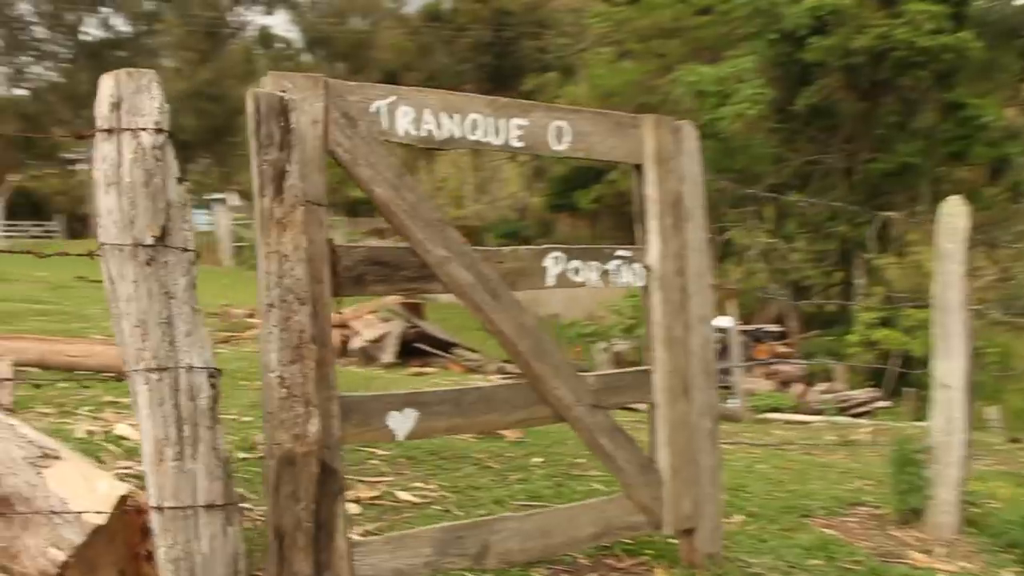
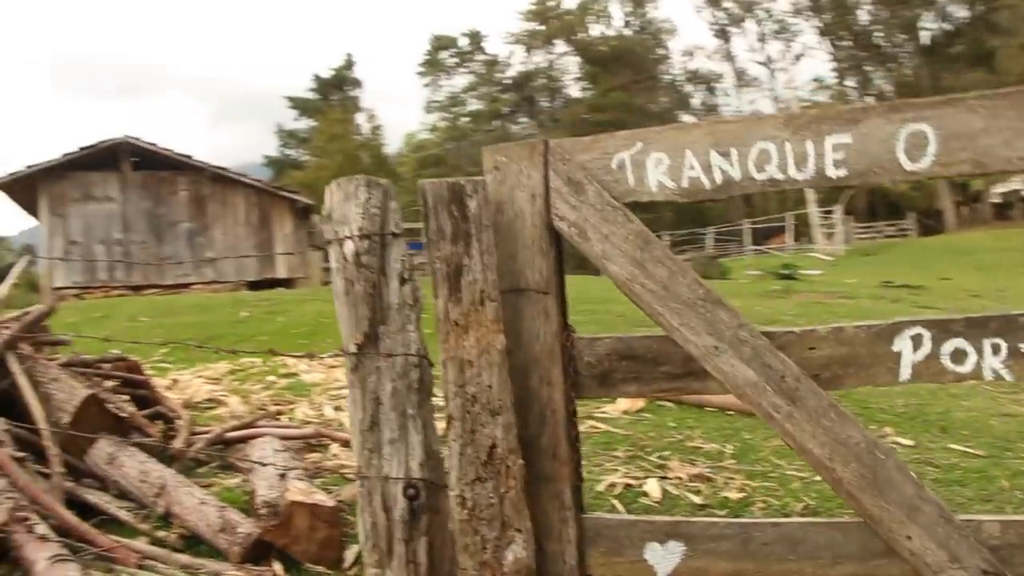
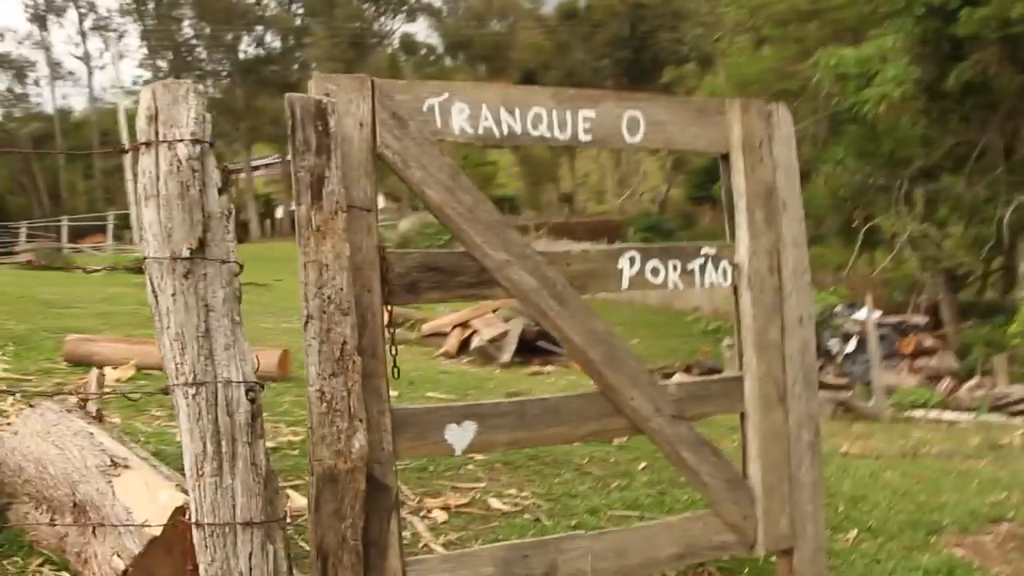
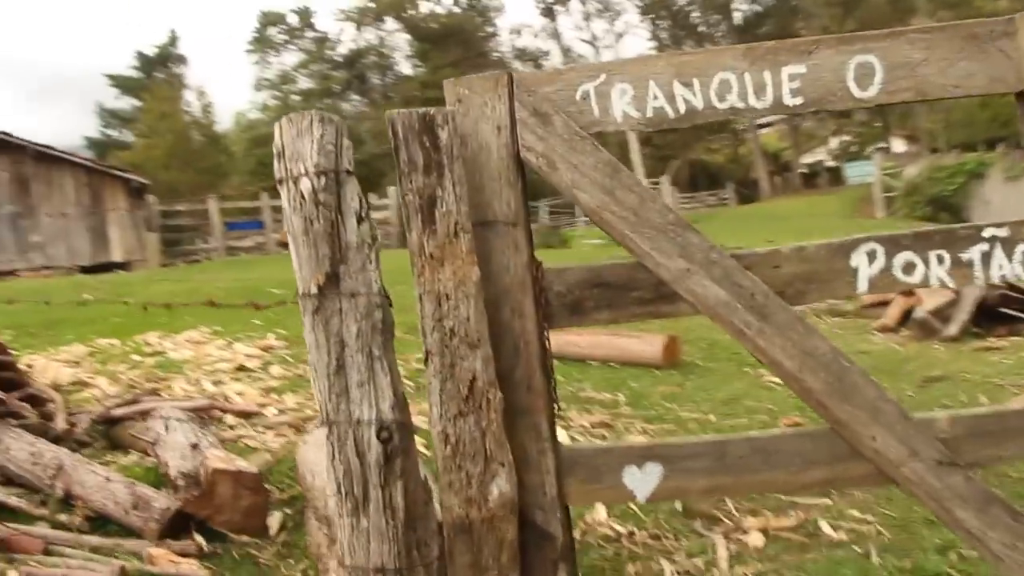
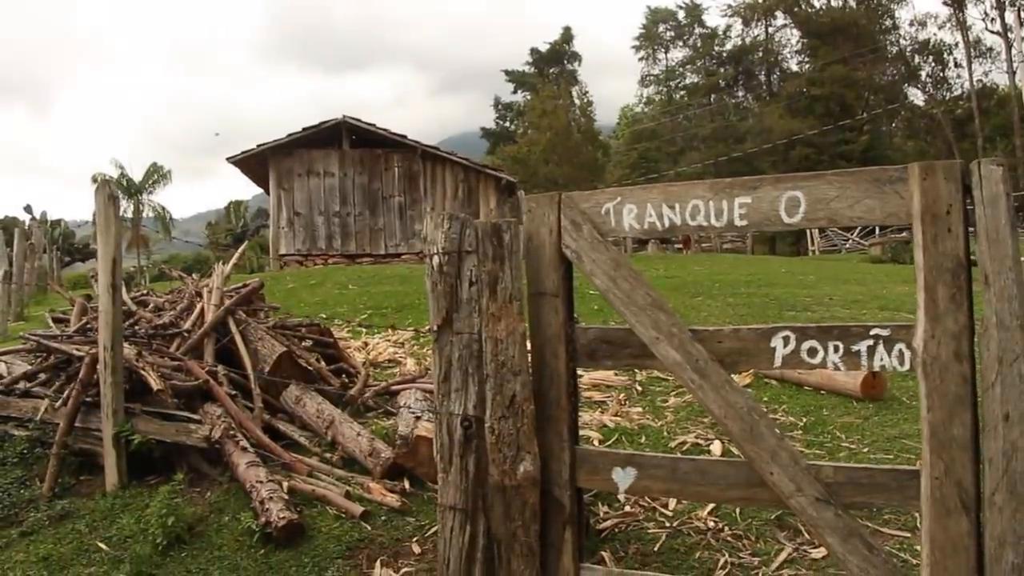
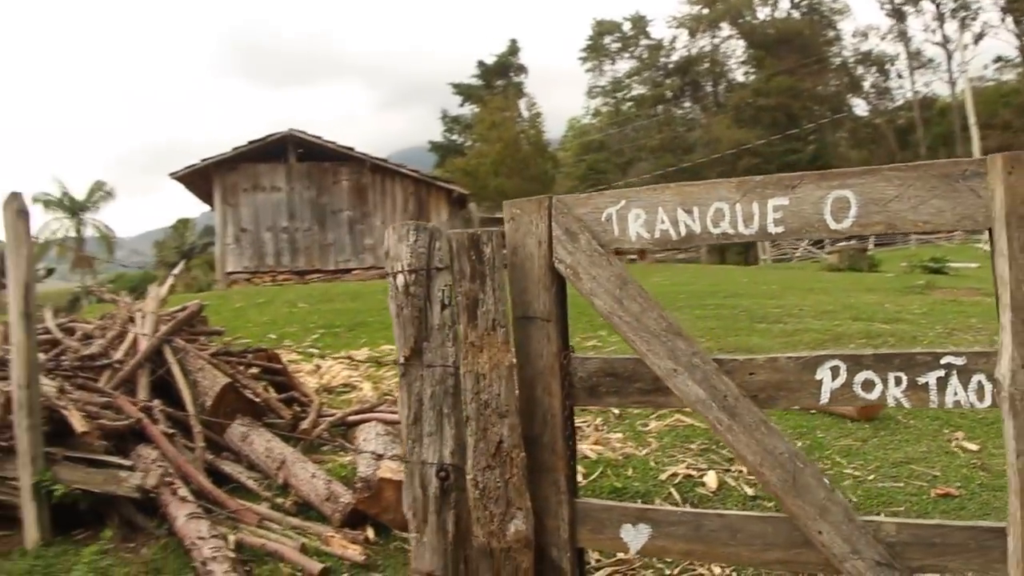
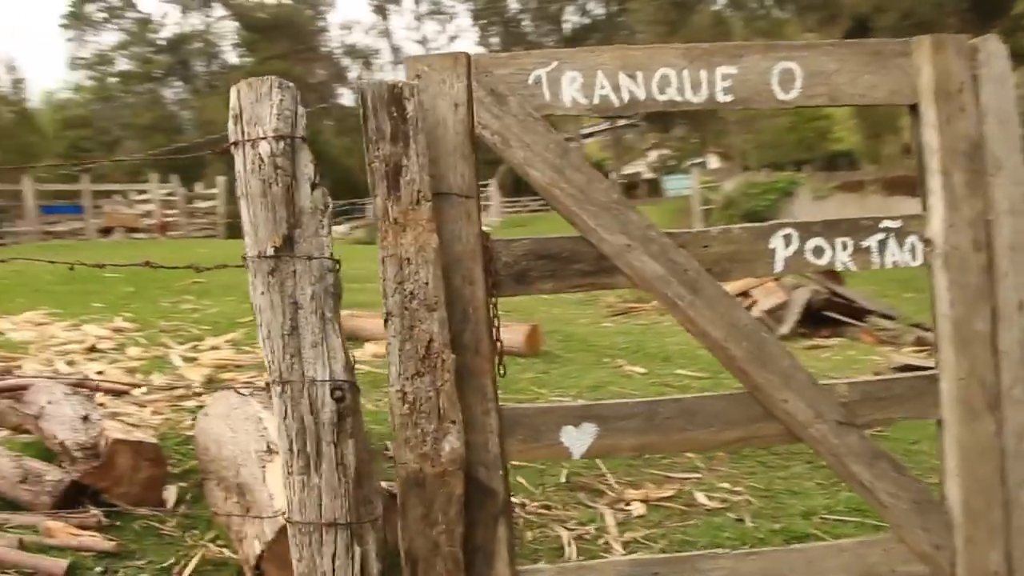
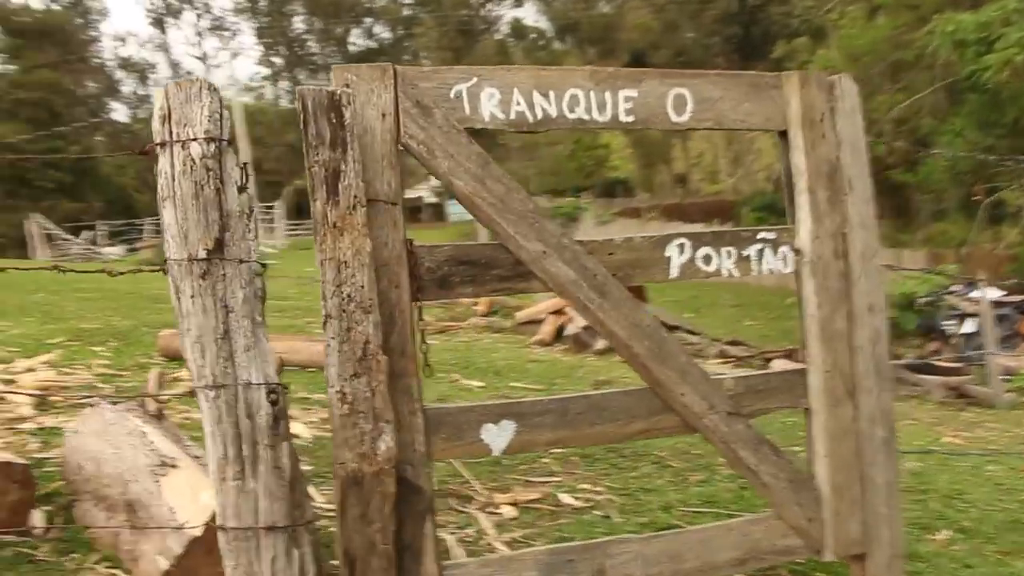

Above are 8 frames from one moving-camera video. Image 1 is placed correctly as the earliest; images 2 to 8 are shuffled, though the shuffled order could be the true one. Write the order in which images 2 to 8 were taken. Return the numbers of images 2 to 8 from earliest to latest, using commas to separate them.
3, 8, 7, 4, 2, 6, 5
